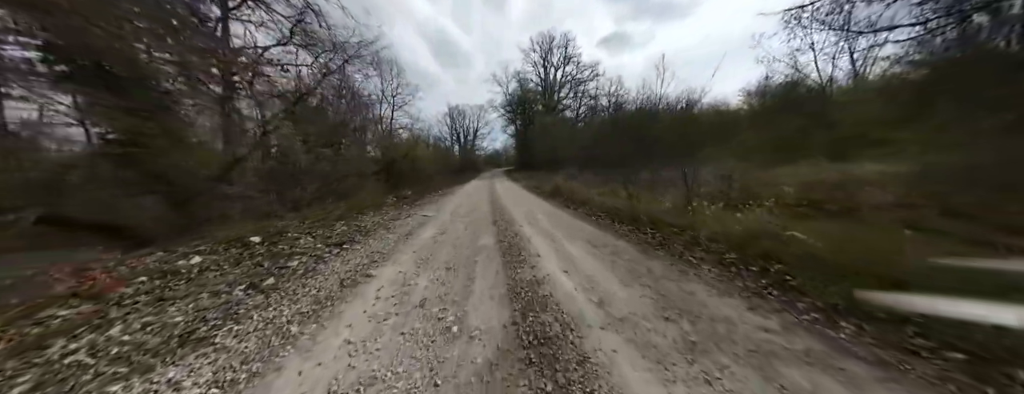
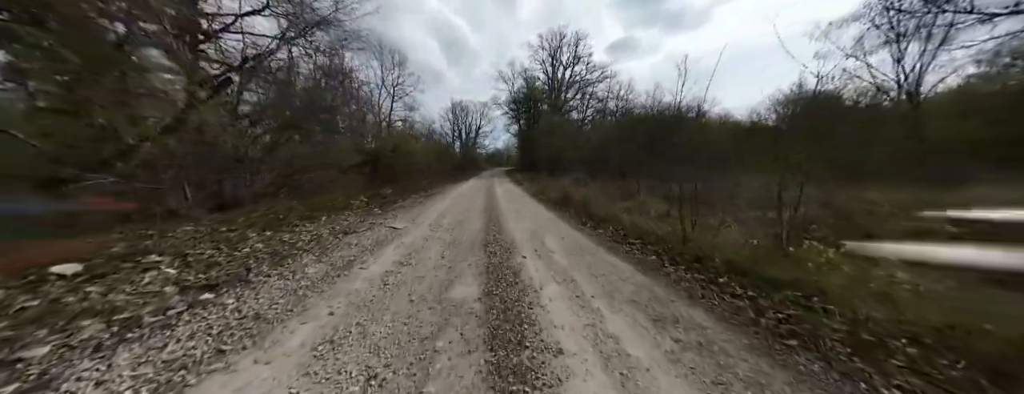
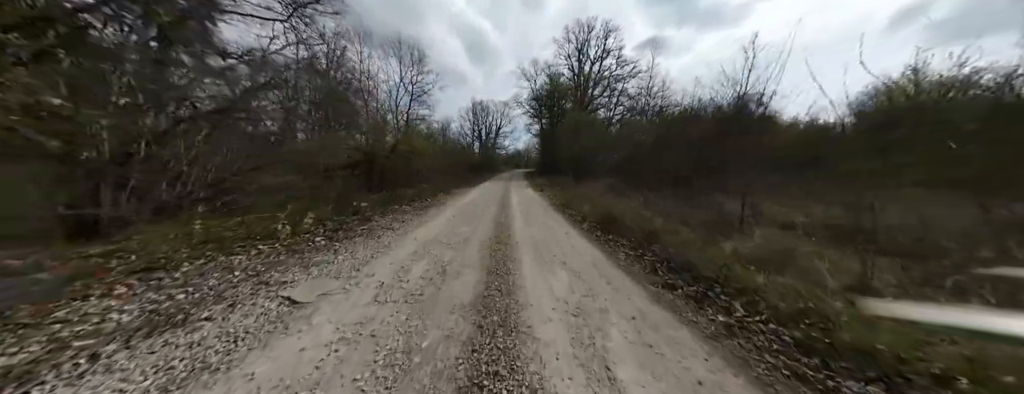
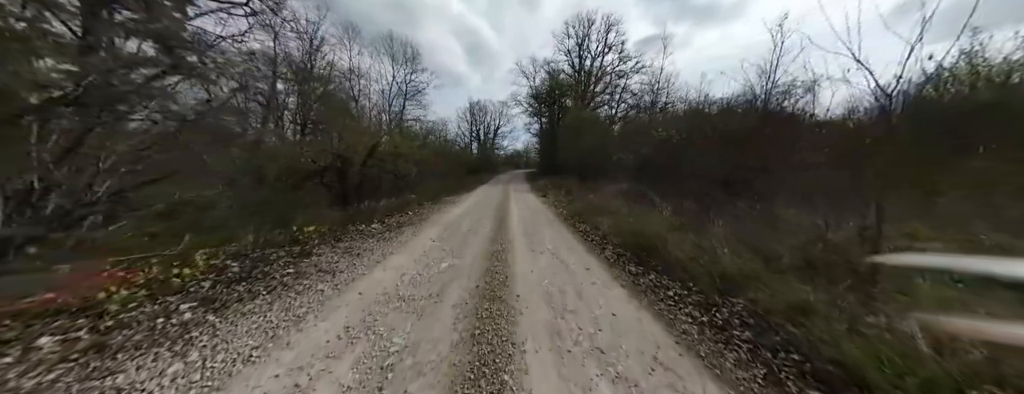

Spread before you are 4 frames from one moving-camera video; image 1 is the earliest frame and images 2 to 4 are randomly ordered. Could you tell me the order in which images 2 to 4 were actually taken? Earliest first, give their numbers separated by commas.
2, 3, 4
